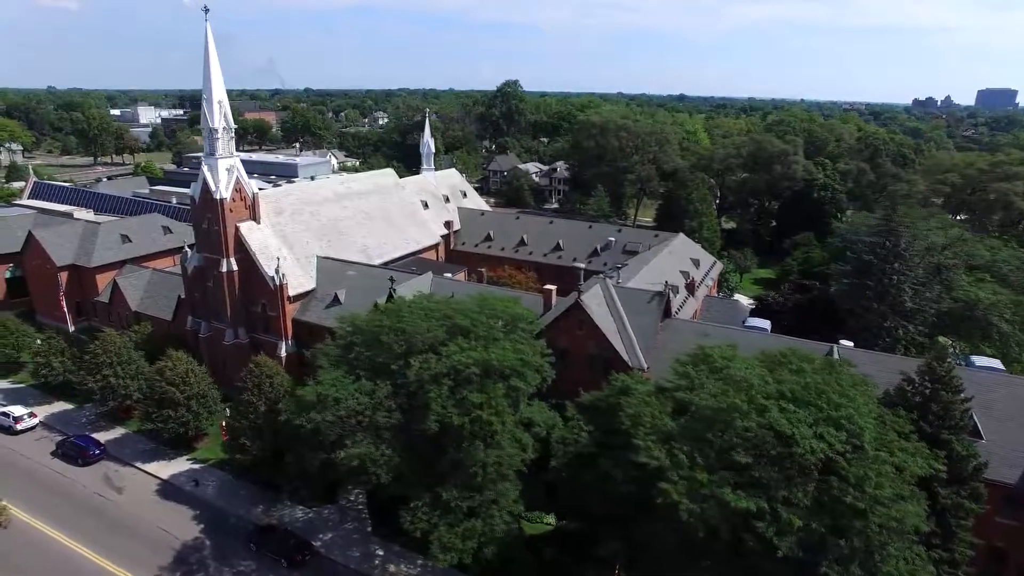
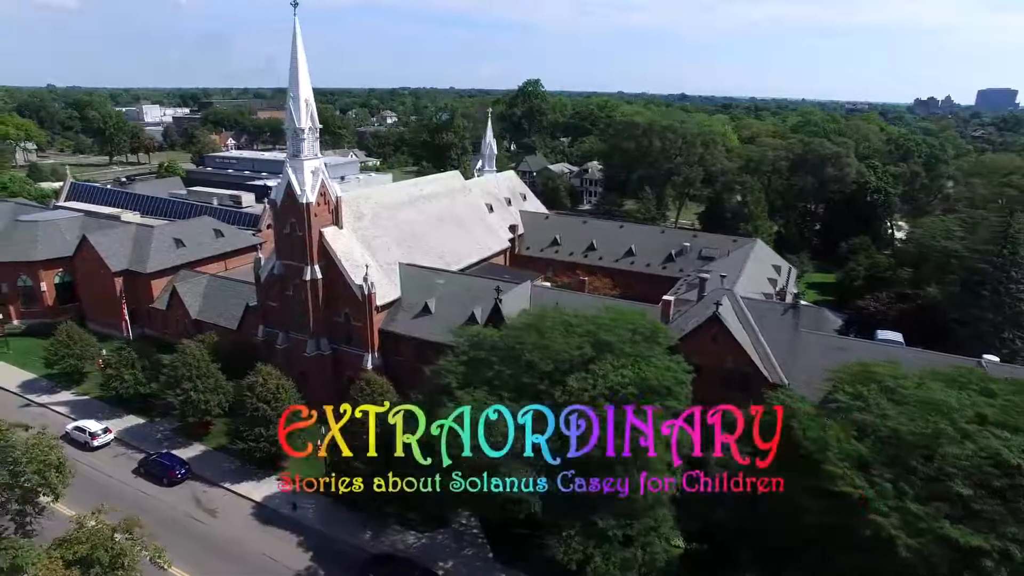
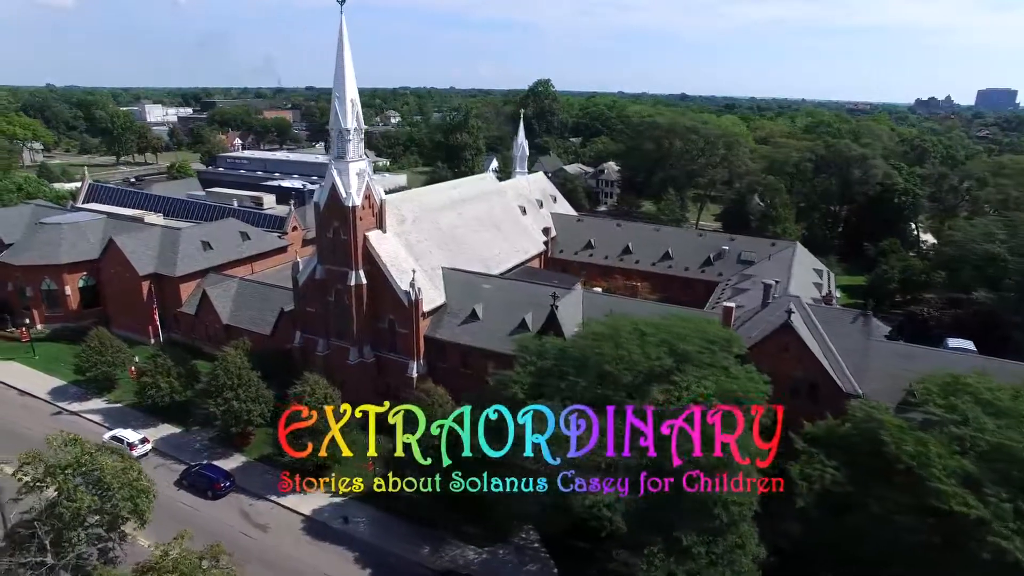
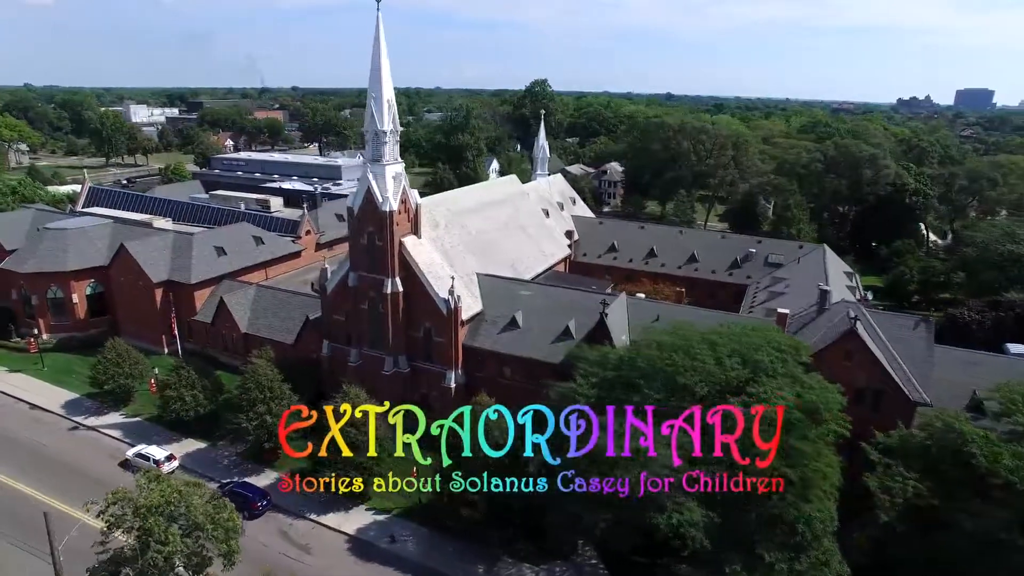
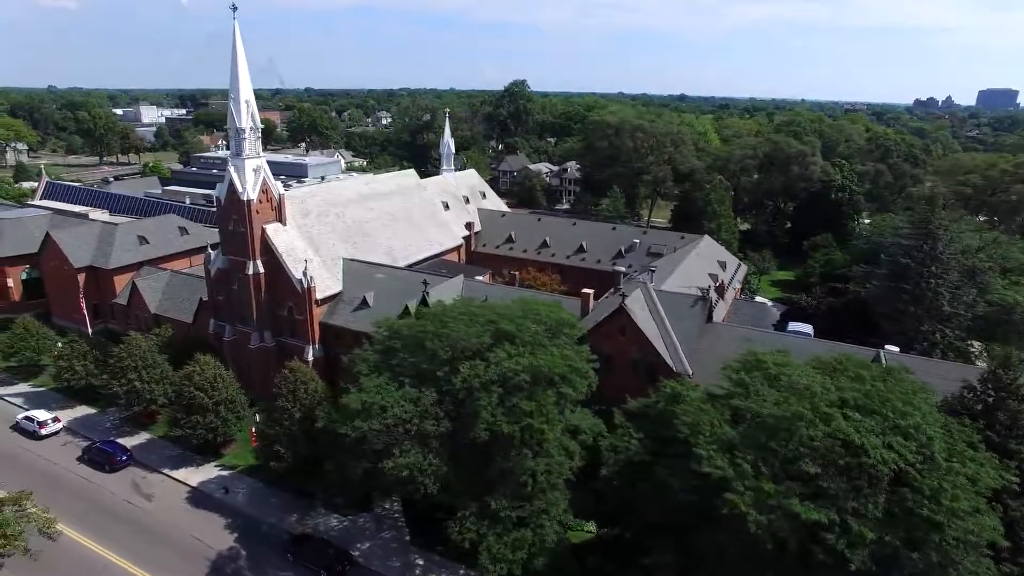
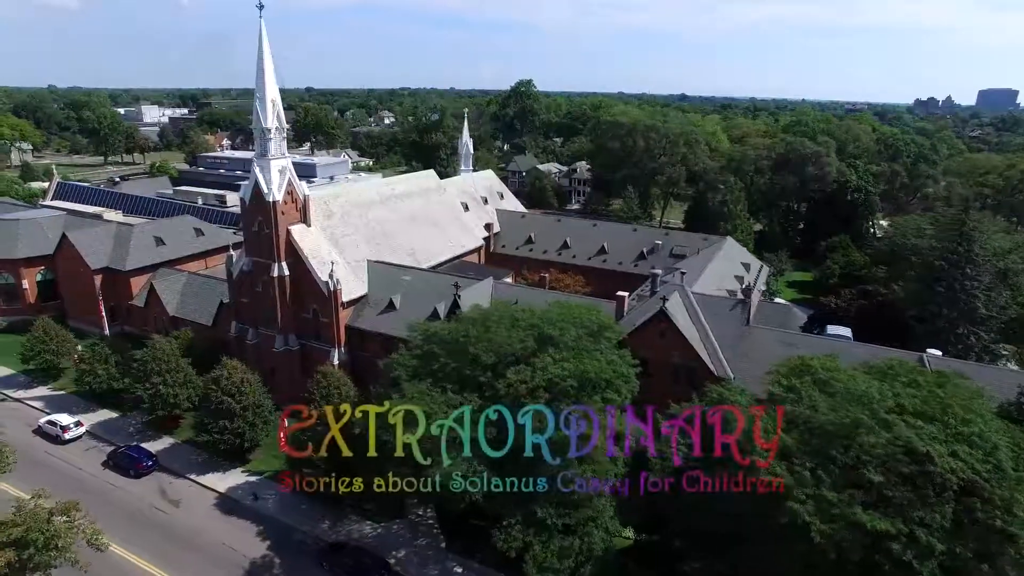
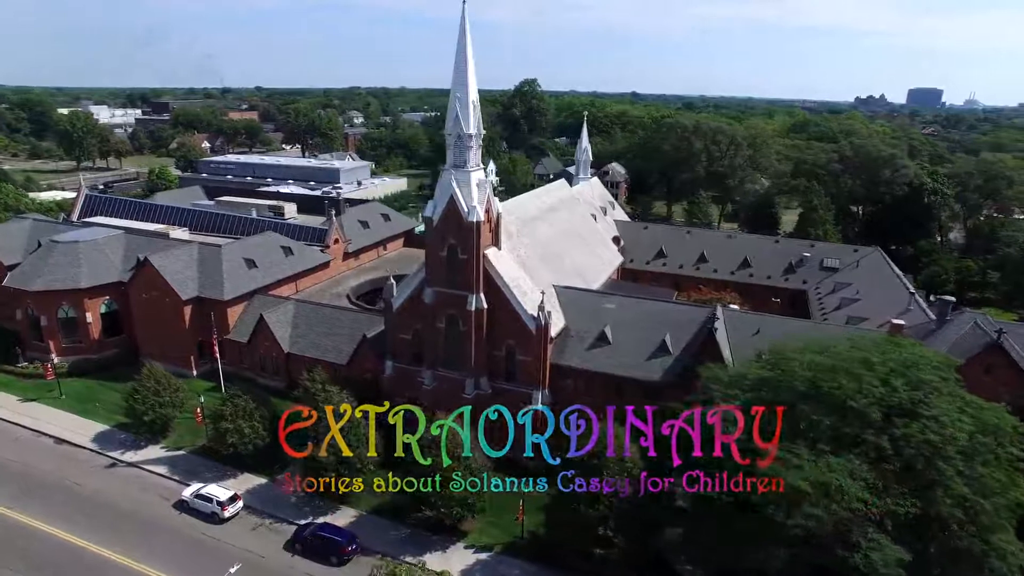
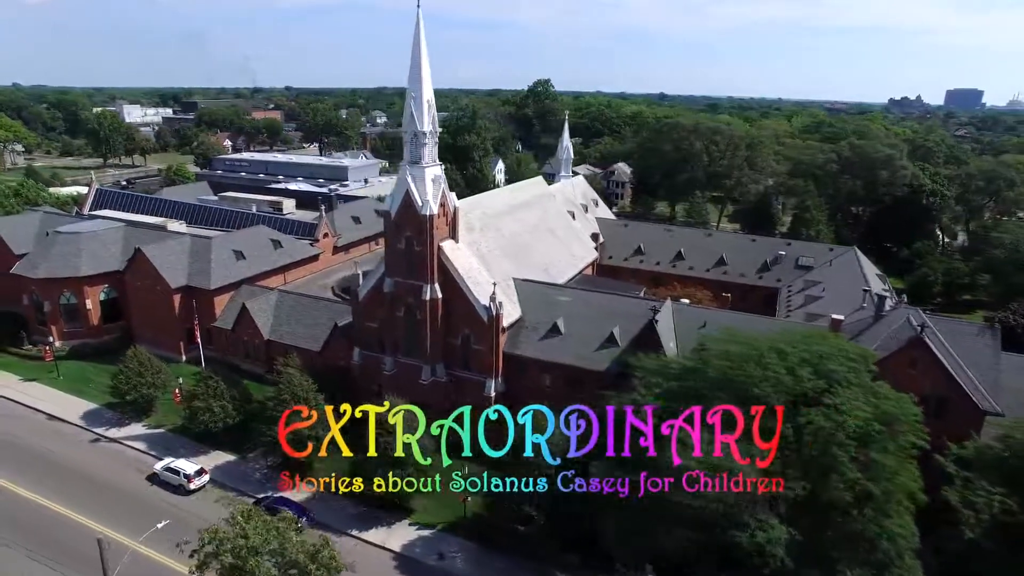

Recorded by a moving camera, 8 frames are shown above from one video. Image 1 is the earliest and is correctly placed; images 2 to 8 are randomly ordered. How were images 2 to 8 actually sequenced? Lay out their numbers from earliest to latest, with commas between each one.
5, 6, 2, 3, 4, 8, 7
